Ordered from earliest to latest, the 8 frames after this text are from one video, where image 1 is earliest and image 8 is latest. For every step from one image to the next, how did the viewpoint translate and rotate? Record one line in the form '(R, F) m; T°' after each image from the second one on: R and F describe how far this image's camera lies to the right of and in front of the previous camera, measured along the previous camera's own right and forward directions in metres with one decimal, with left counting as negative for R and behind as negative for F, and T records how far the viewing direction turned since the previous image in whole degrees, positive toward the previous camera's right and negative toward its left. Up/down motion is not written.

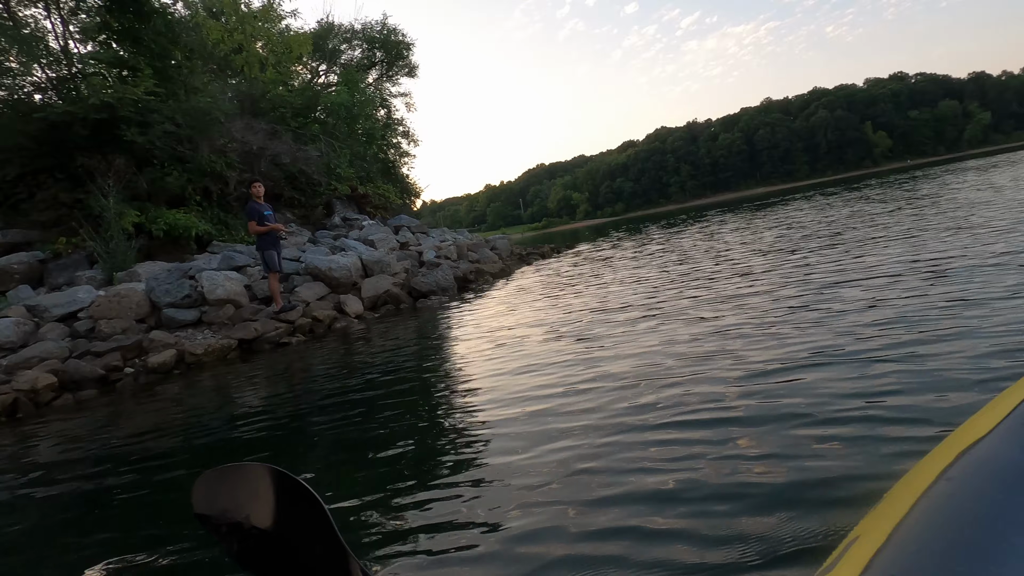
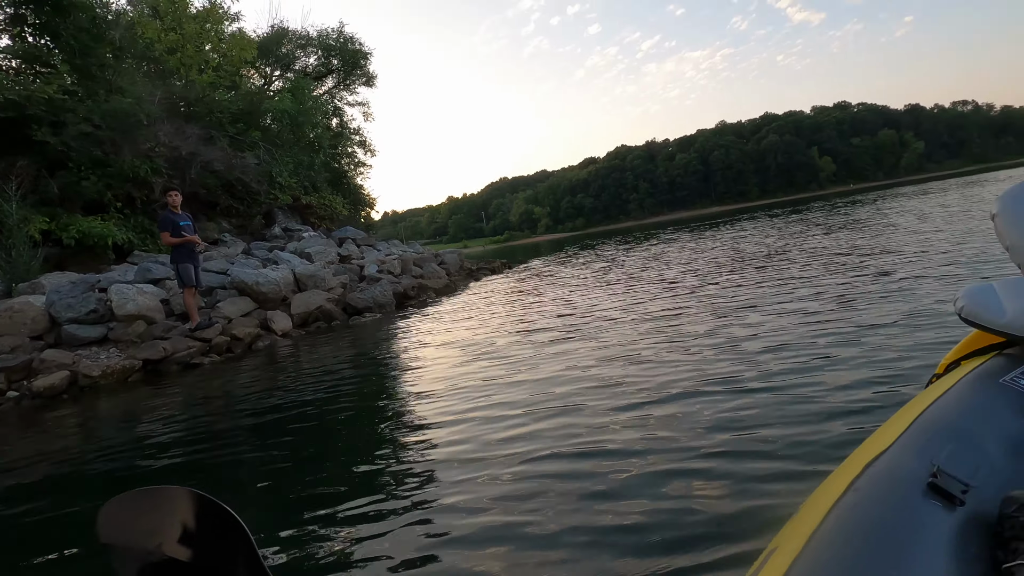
(+0.3, +0.2) m; +4°
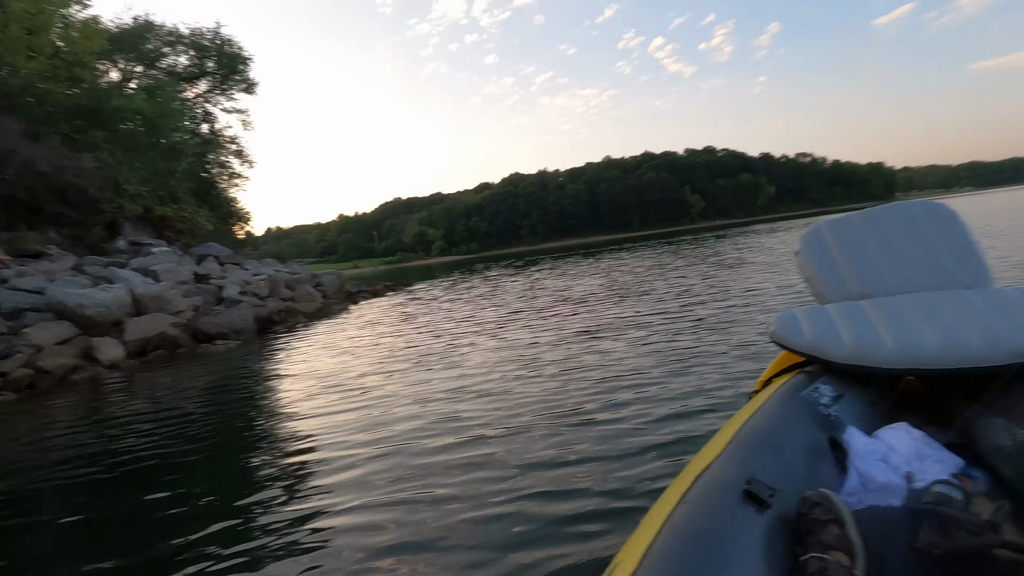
(+0.2, +0.2) m; +11°
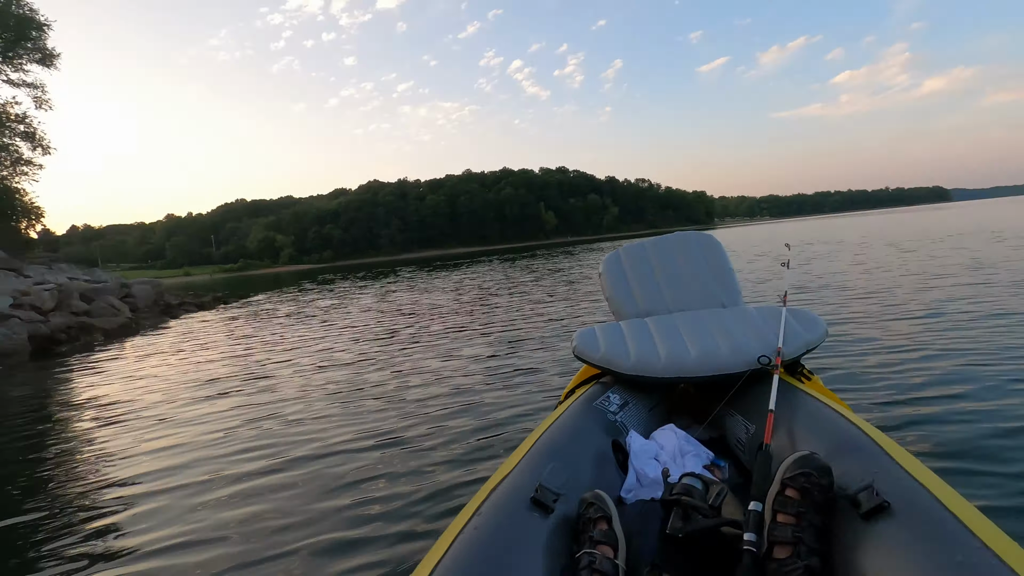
(+0.2, +0.1) m; +15°
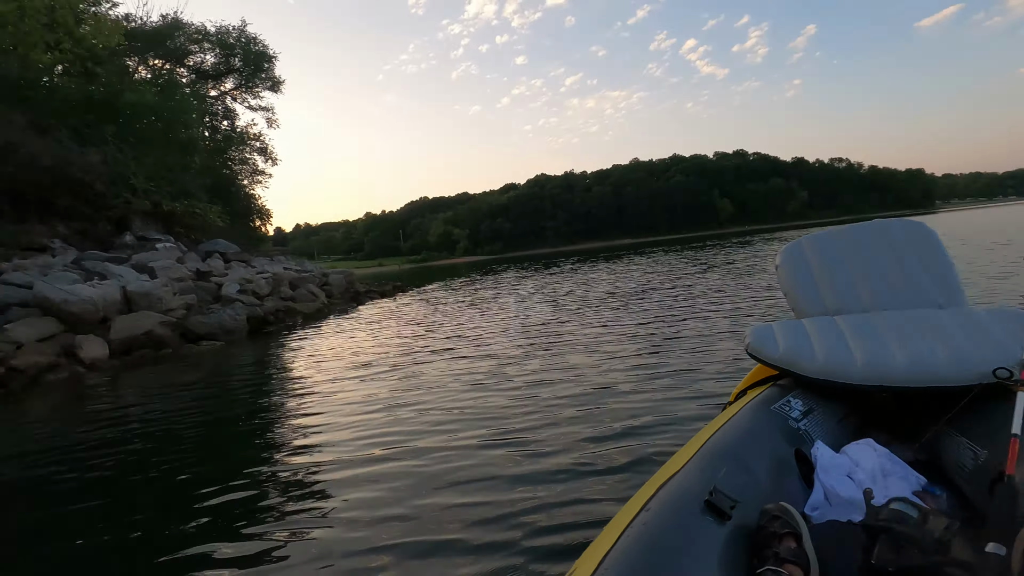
(+0.1, +0.3) m; -17°
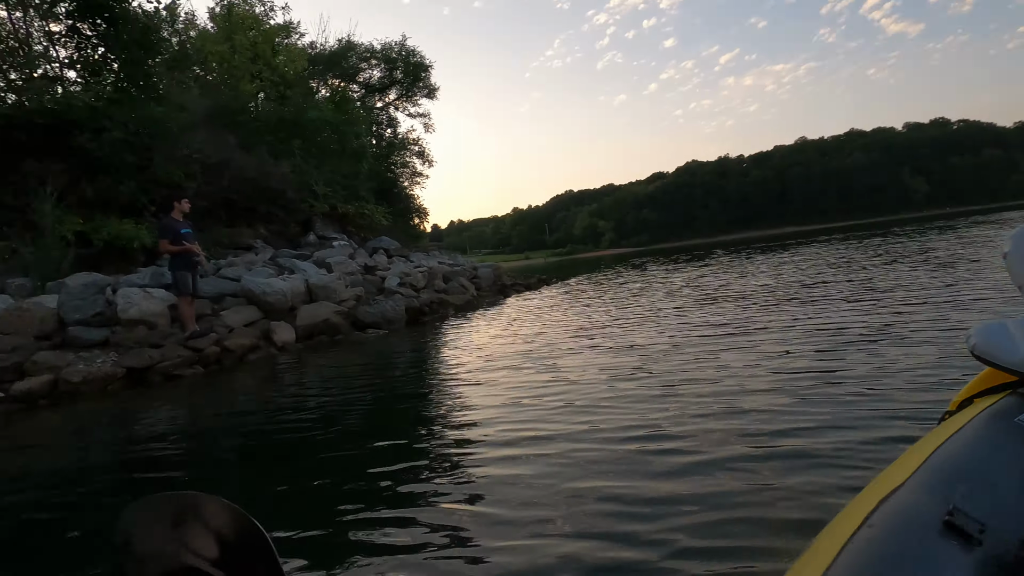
(0.0, +0.1) m; -15°
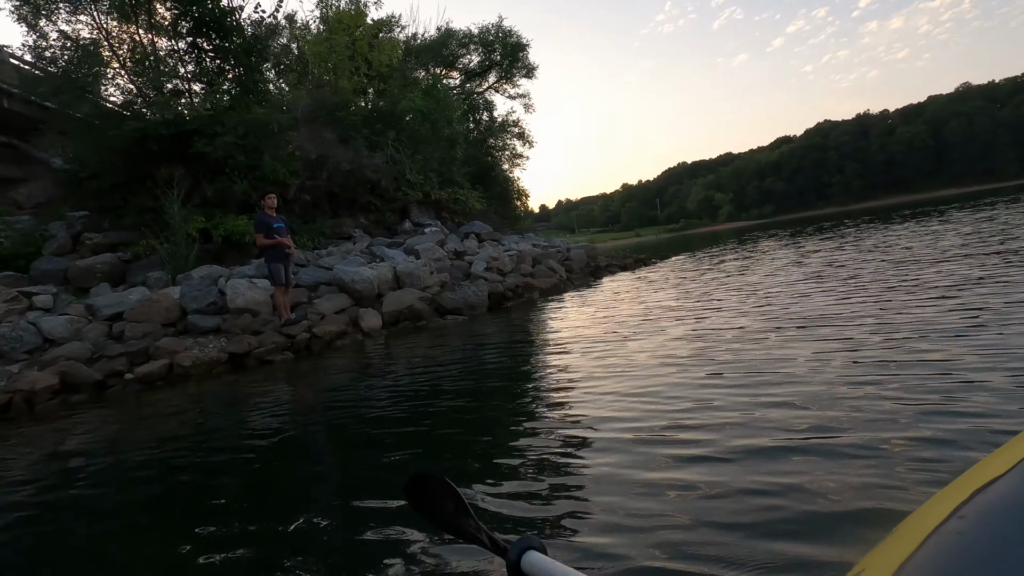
(+0.4, +0.2) m; -12°
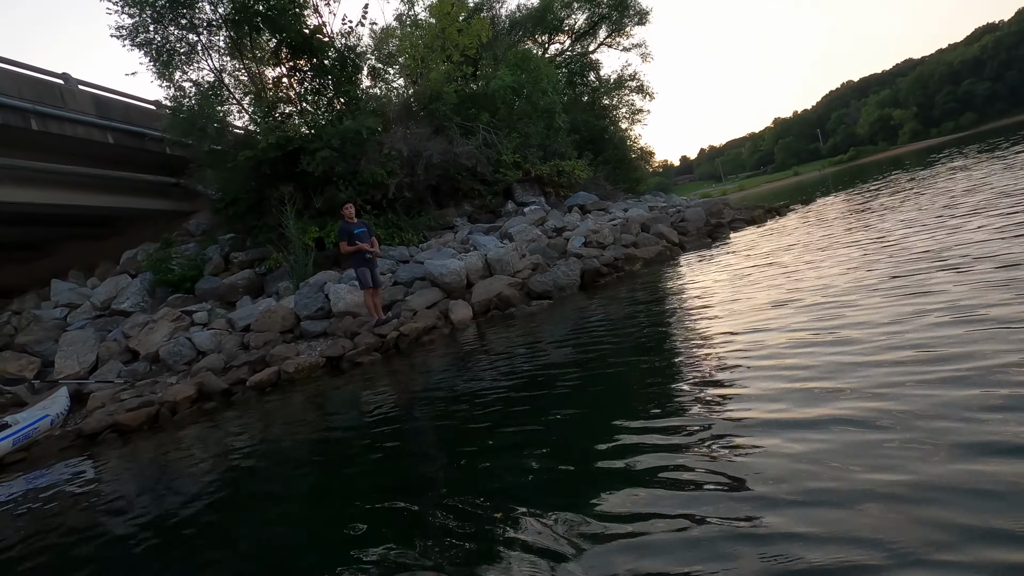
(+0.7, +0.4) m; -16°
